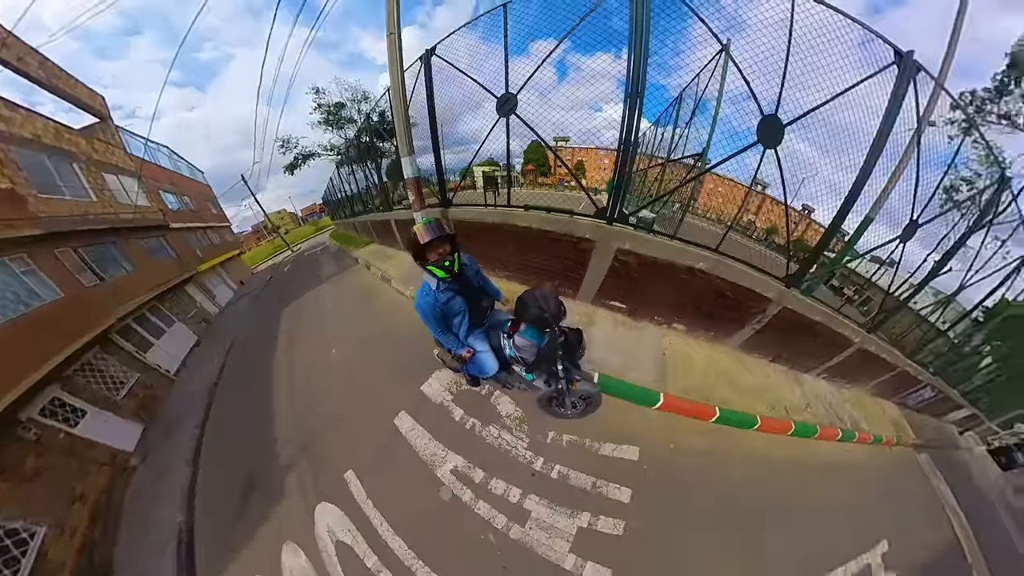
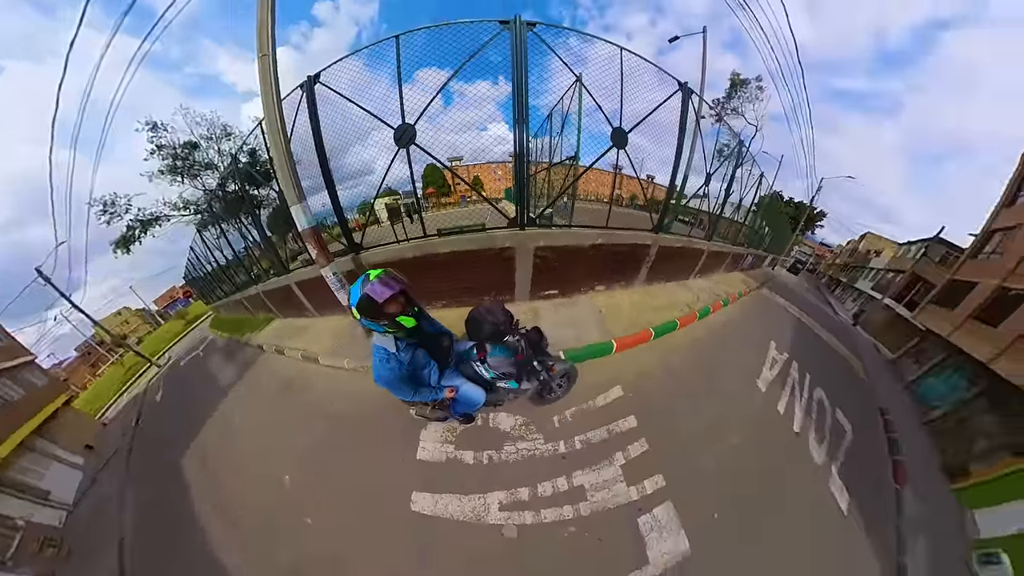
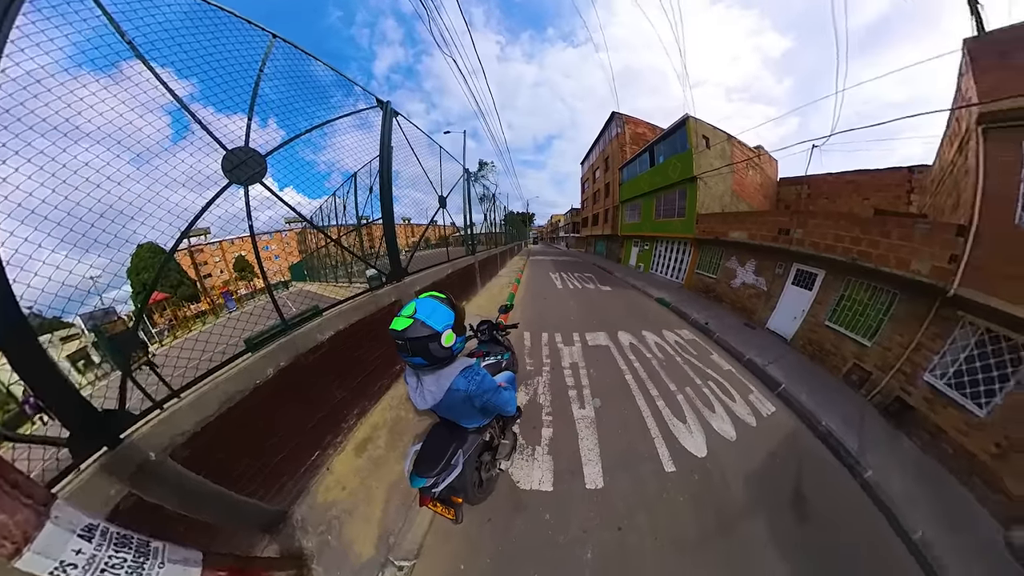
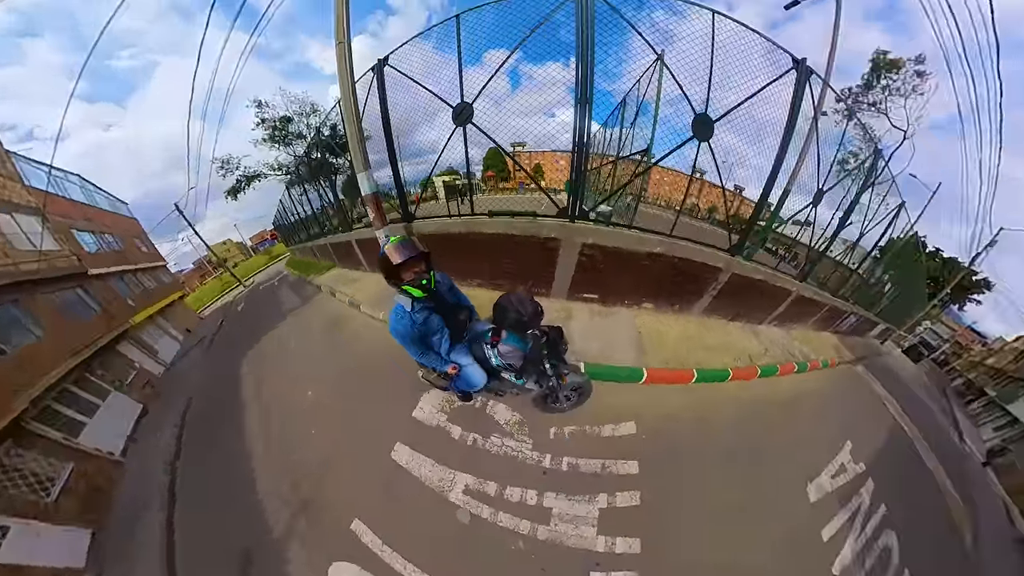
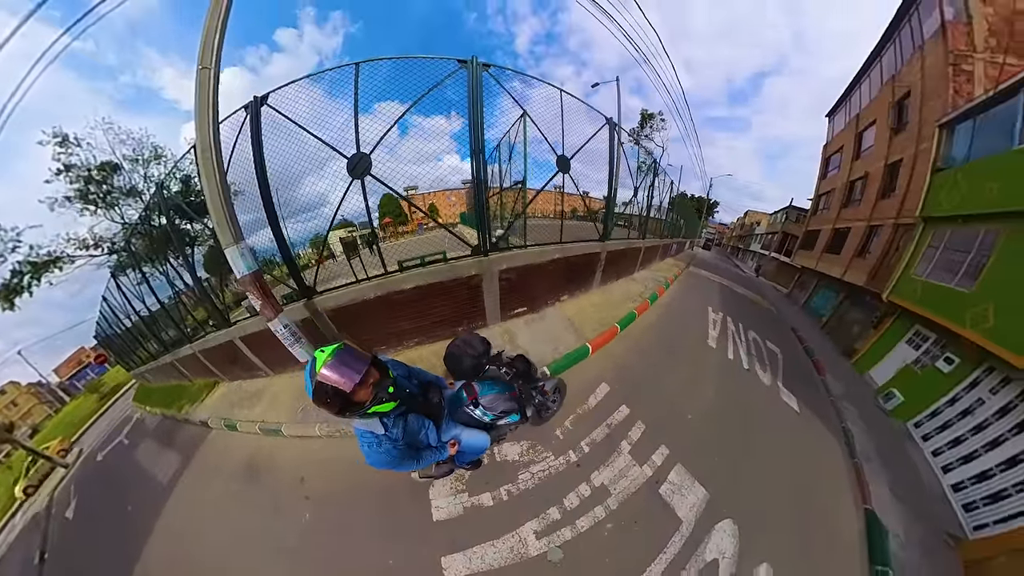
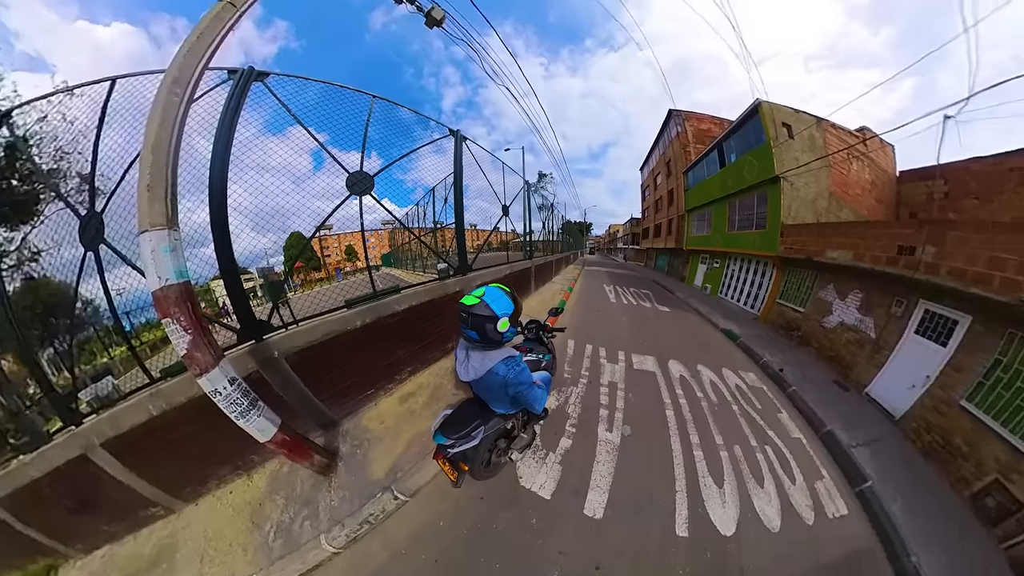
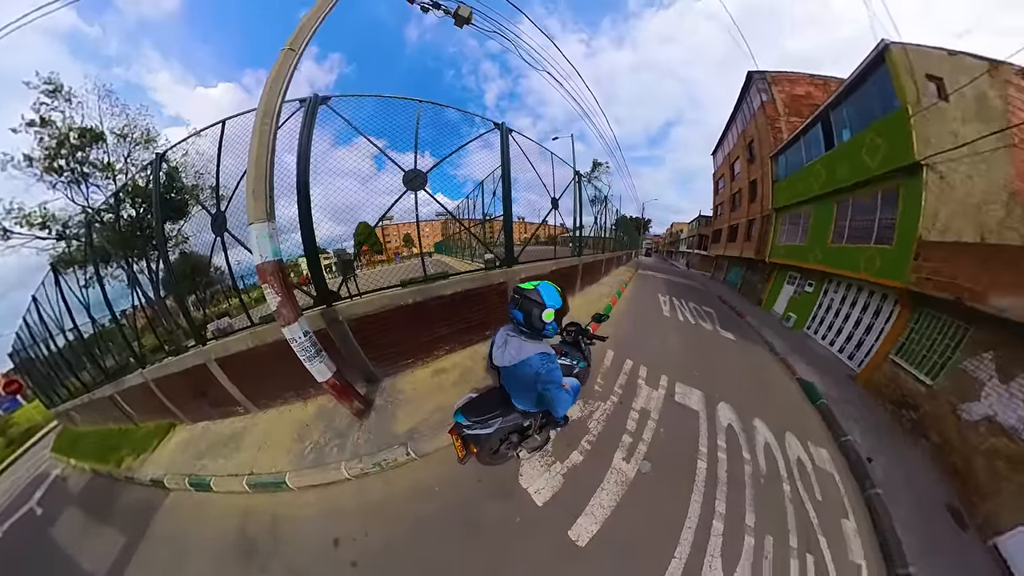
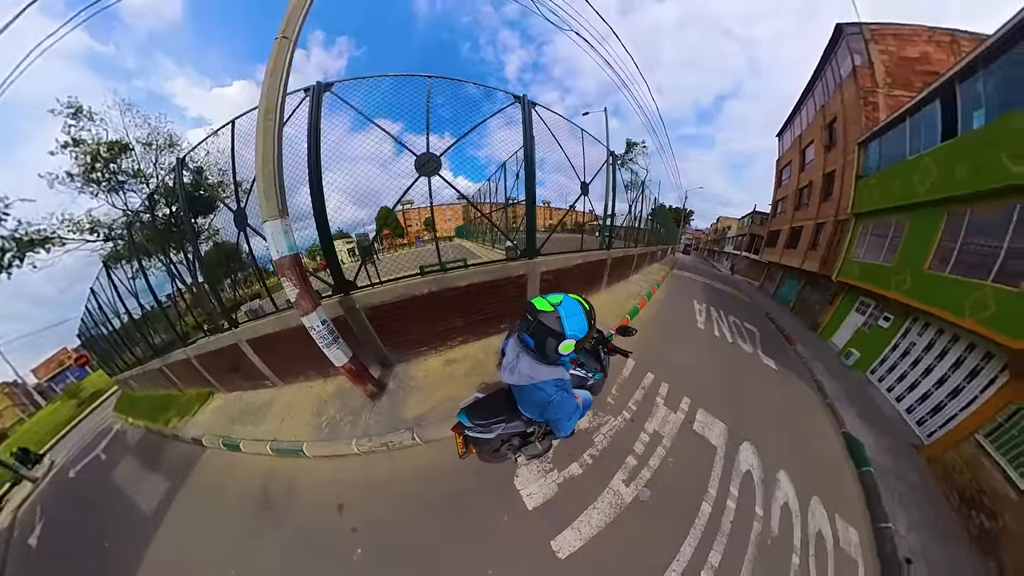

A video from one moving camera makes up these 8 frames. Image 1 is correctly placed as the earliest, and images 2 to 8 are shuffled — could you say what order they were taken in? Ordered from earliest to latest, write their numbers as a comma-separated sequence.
4, 2, 5, 8, 7, 6, 3
